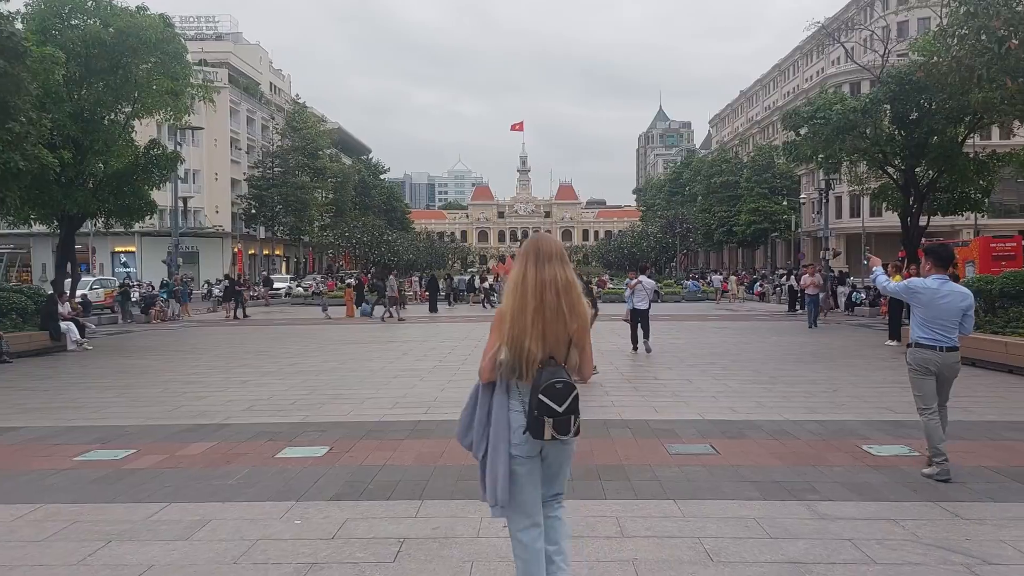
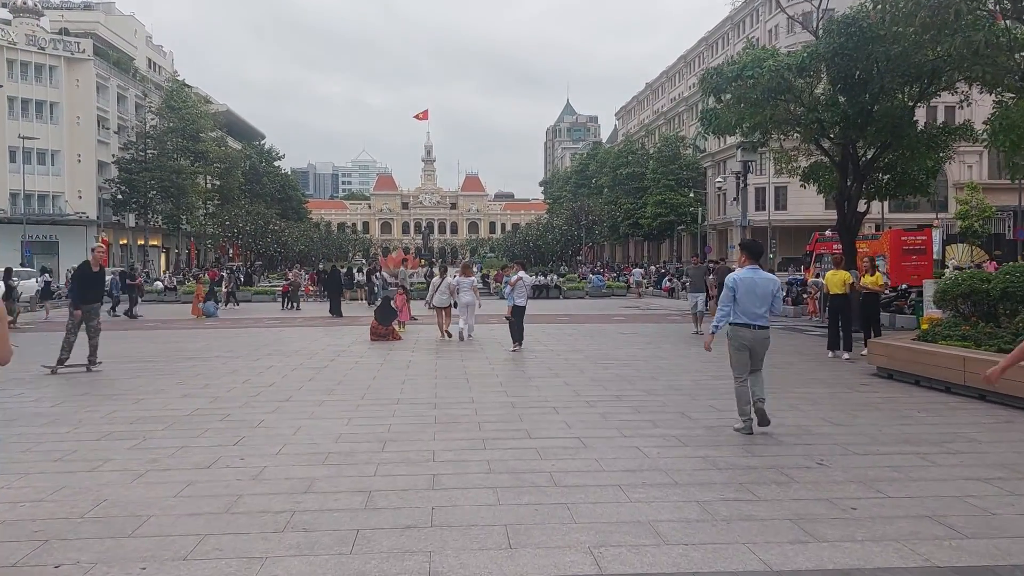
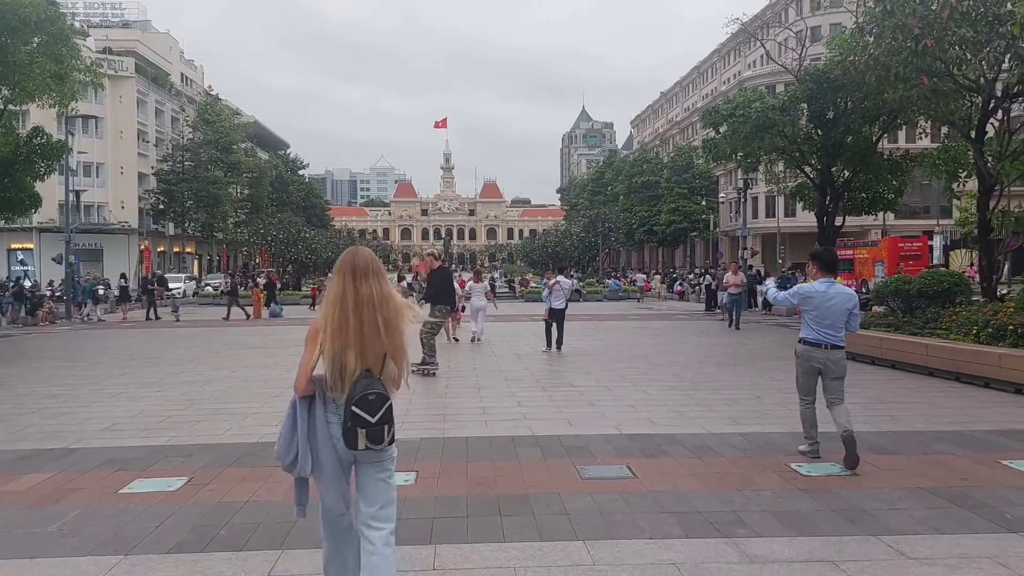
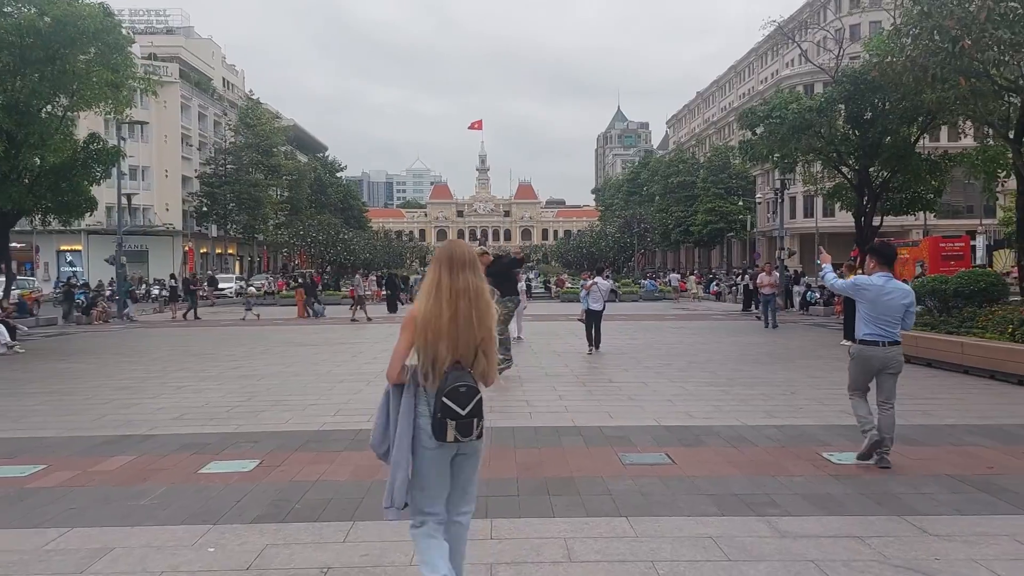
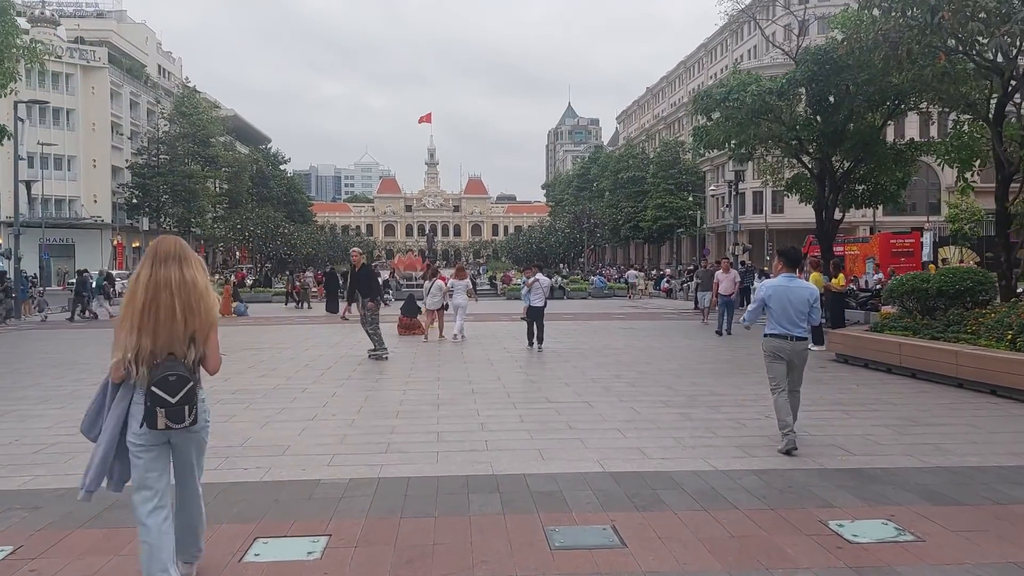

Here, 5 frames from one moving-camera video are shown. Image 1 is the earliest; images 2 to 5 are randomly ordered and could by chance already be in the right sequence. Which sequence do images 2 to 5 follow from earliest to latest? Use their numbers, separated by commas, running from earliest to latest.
4, 3, 5, 2
